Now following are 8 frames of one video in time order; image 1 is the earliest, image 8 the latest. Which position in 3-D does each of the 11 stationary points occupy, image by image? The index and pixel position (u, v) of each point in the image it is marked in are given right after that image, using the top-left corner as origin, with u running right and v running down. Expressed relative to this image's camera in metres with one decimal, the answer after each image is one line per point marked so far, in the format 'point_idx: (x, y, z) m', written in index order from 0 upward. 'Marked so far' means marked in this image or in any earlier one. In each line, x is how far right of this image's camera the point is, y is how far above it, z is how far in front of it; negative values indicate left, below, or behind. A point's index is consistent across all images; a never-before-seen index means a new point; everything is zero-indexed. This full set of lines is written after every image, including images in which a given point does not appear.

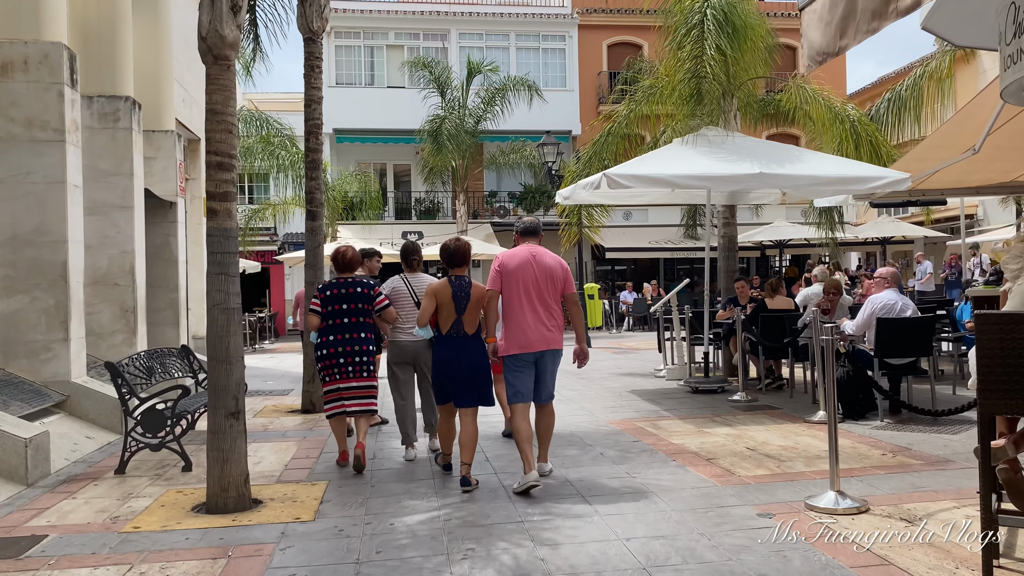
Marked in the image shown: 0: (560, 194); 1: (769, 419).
0: (+0.6, +1.2, +11.0) m
1: (+2.4, -1.2, +7.9) m
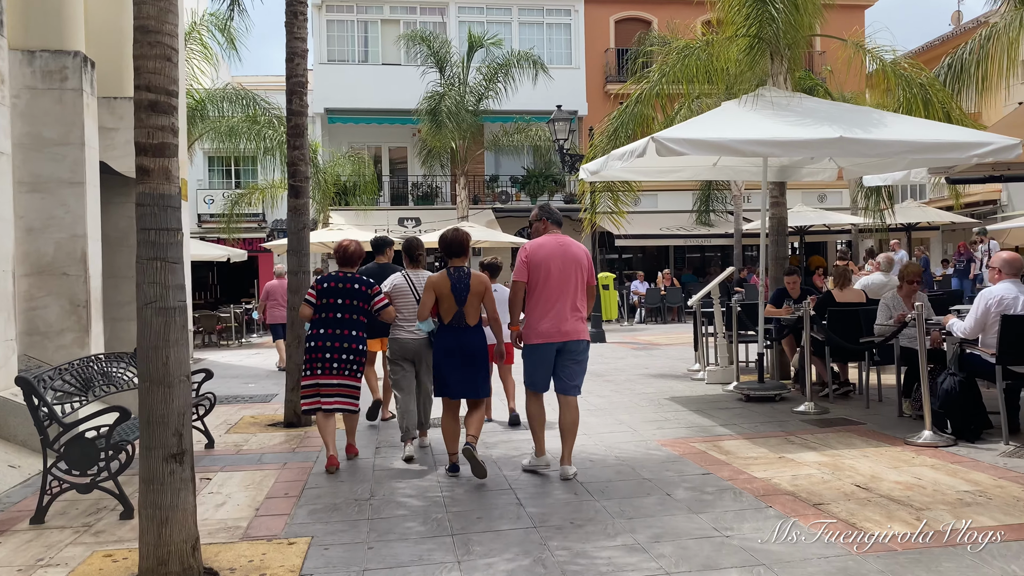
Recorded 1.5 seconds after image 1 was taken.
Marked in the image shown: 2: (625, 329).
0: (+0.8, +1.3, +9.5) m
1: (+2.6, -1.1, +6.4) m
2: (+2.6, -0.9, +19.3) m
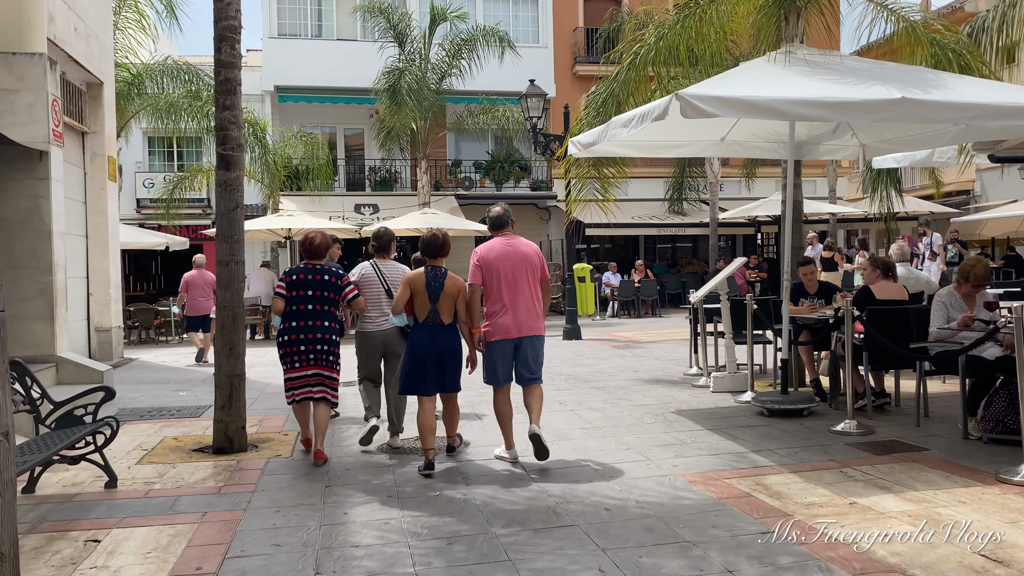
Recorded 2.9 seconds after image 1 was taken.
0: (+0.6, +1.3, +8.1) m
1: (+2.5, -1.1, +5.1) m
2: (+1.9, -0.8, +17.9) m
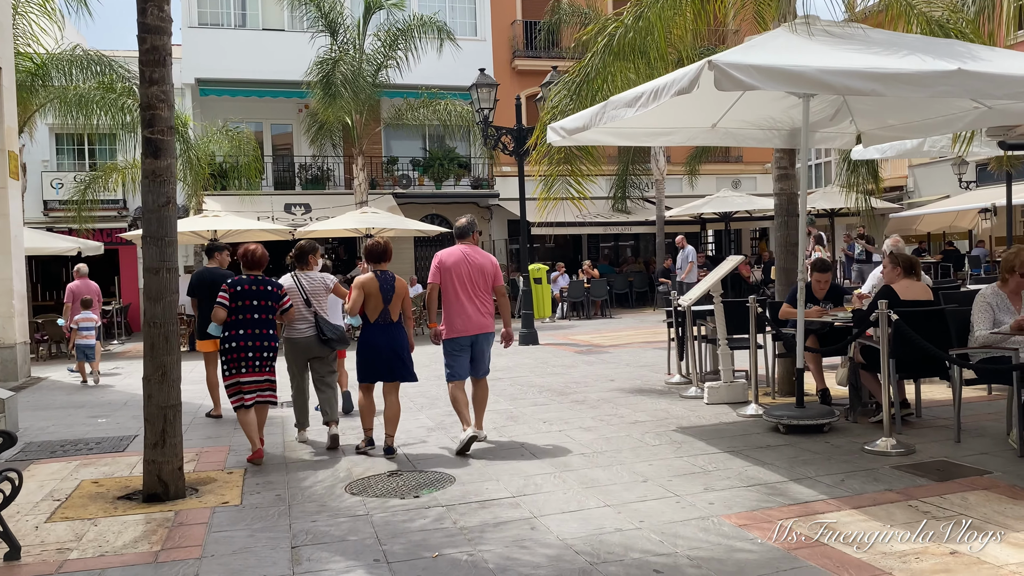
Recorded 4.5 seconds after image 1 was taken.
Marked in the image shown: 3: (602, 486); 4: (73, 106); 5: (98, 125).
0: (+0.4, +1.3, +7.2) m
1: (+2.6, -1.1, +4.4) m
2: (+0.8, -0.8, +17.1) m
3: (+0.6, -1.2, +5.2) m
4: (-9.0, +3.7, +17.4) m
5: (-8.7, +3.4, +17.8) m
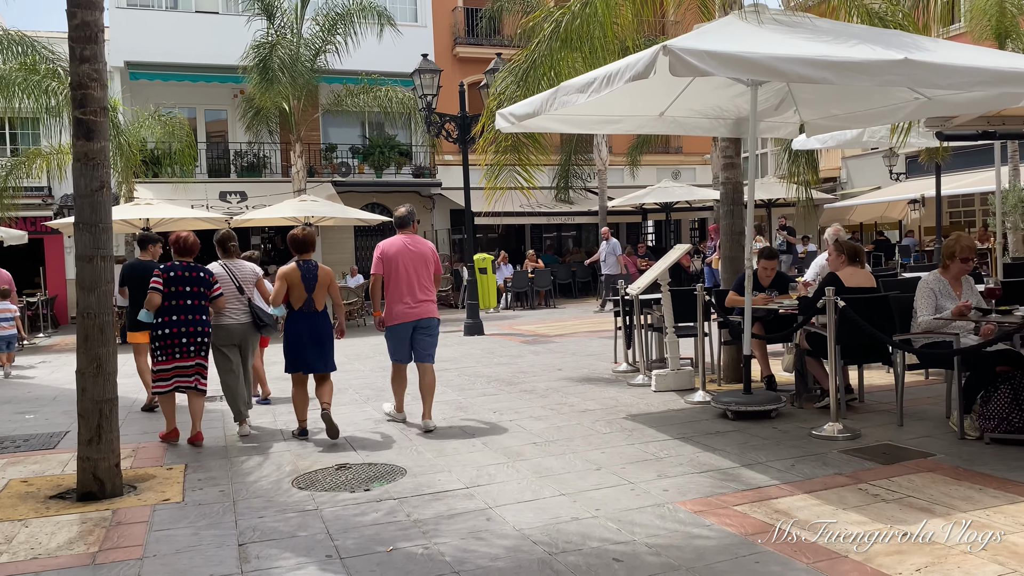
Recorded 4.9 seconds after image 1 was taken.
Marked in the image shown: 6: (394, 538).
0: (-0.1, +1.4, +7.1) m
1: (+2.4, -1.0, +4.5) m
2: (-0.3, -0.6, +17.0) m
3: (+0.3, -1.1, +5.2) m
4: (-10.1, +3.9, +16.5) m
5: (-9.9, +3.6, +17.1) m
6: (-0.6, -1.2, +4.2) m
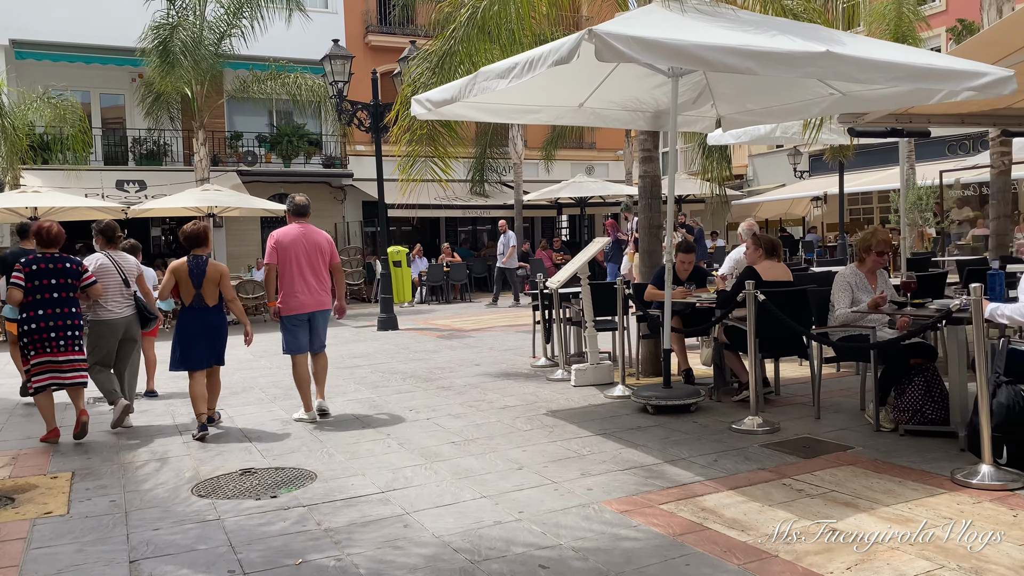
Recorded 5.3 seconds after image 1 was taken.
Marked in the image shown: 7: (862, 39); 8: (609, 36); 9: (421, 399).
0: (-0.7, +1.5, +6.8) m
1: (+2.0, -1.0, +4.5) m
2: (-2.0, -0.5, +16.7) m
3: (-0.2, -1.1, +5.0) m
4: (-11.7, +4.0, +15.2) m
5: (-11.5, +3.8, +15.7) m
6: (-1.0, -1.2, +3.9) m
7: (+2.4, +1.7, +5.8) m
8: (+0.5, +1.4, +4.6) m
9: (-0.8, -1.0, +7.4) m
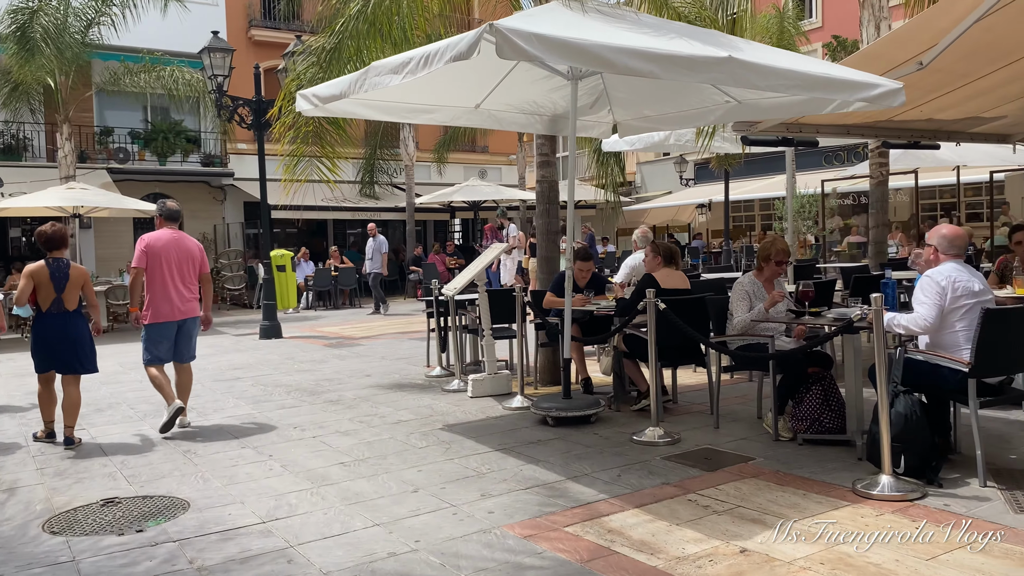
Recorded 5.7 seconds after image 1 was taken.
0: (-1.5, +1.4, +6.4) m
1: (+1.4, -1.1, +4.4) m
2: (-4.0, -0.6, +16.0) m
3: (-0.8, -1.2, +4.6) m
4: (-13.5, +3.9, +13.3) m
5: (-13.4, +3.7, +13.8) m
6: (-1.4, -1.3, +3.5) m
7: (+1.7, +1.6, +5.8) m
8: (0.0, +1.3, +4.4) m
9: (-1.7, -1.0, +7.0) m
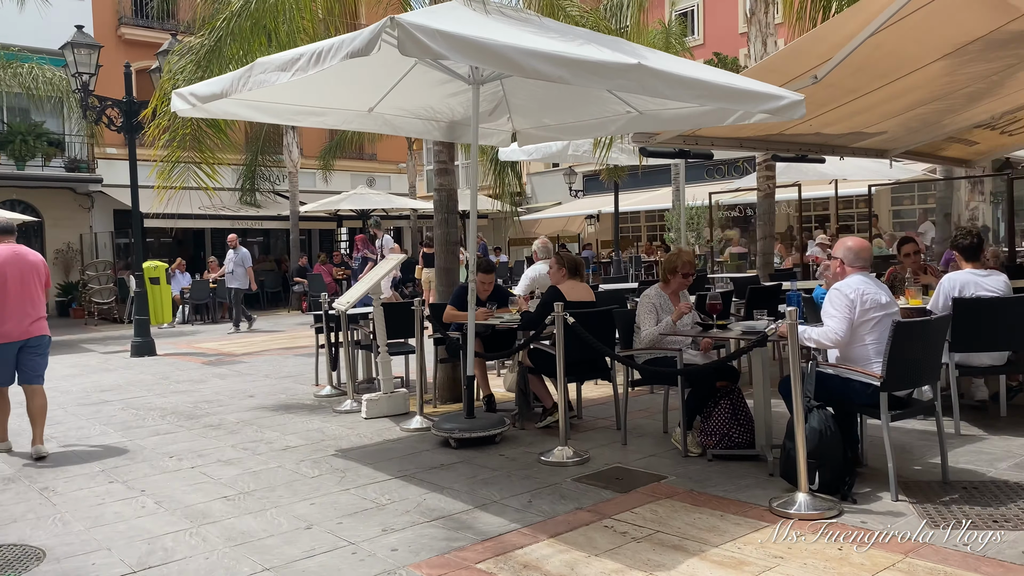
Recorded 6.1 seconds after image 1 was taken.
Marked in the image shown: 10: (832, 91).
0: (-2.2, +1.3, +5.8) m
1: (+1.0, -1.1, +4.3) m
2: (-6.0, -0.8, +15.0) m
3: (-1.3, -1.2, +4.2) m
4: (-15.0, +3.7, +11.1) m
5: (-15.0, +3.4, +11.7) m
6: (-1.7, -1.3, +3.0) m
7: (+1.0, +1.6, +5.7) m
8: (-0.5, +1.2, +4.1) m
9: (-2.4, -1.2, +6.4) m
10: (+2.8, +1.7, +7.4) m
